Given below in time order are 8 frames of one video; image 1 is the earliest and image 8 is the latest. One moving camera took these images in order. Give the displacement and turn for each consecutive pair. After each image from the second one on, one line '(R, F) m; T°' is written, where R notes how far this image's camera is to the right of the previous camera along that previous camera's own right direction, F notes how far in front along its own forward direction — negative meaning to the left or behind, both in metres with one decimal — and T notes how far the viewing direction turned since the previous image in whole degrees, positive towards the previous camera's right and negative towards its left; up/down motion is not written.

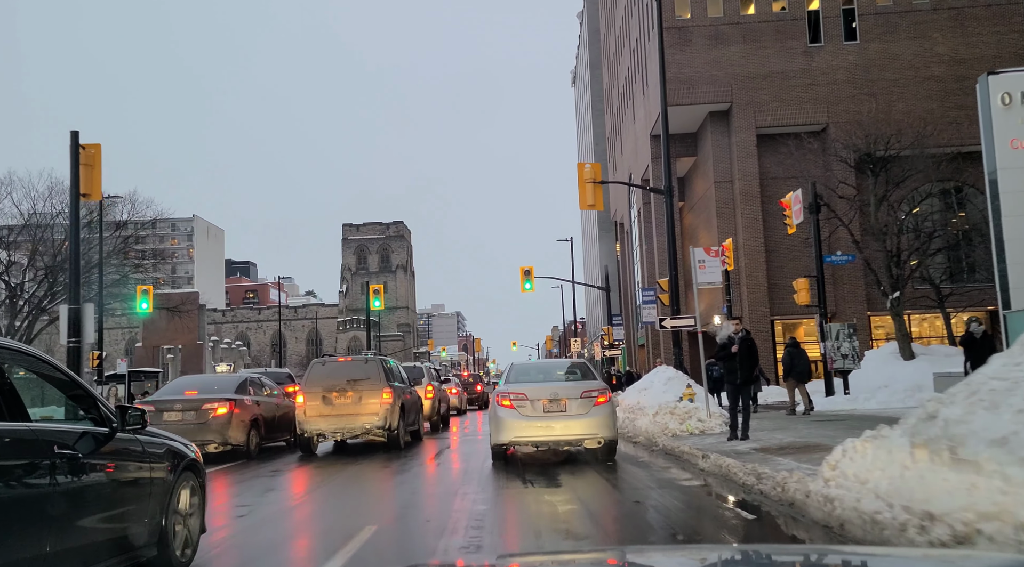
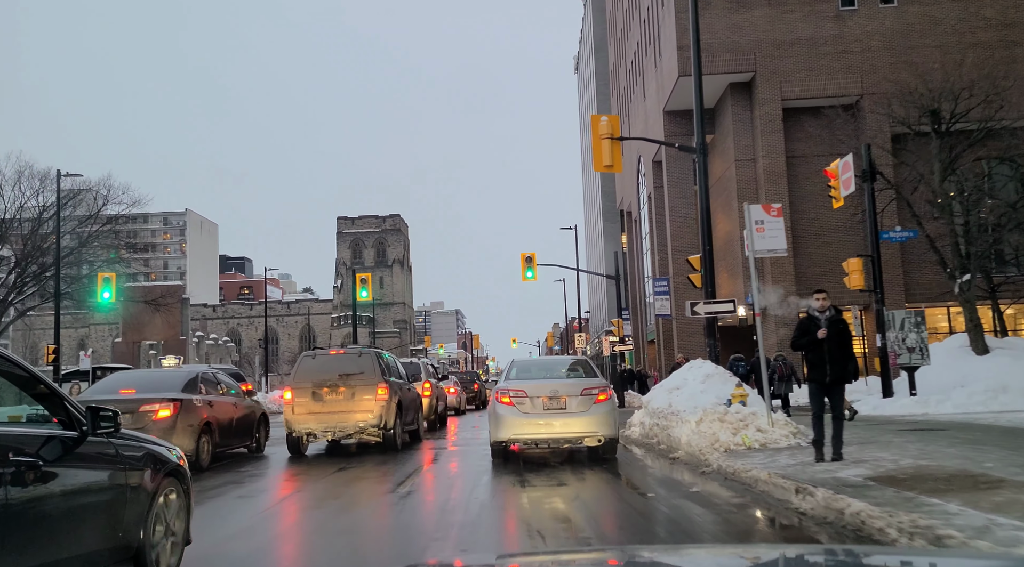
(0.0, +3.1) m; 0°
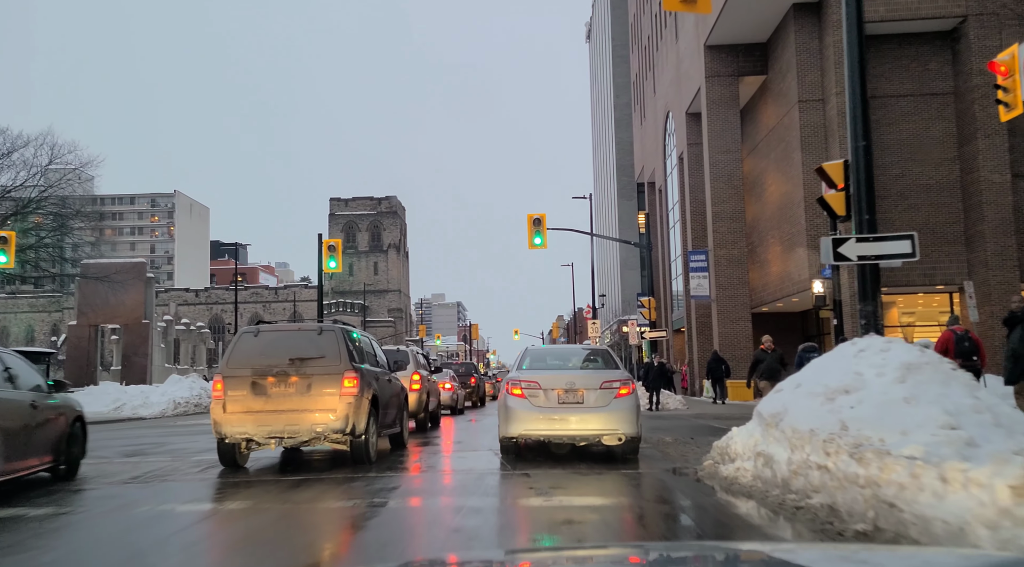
(0.0, +6.4) m; 0°
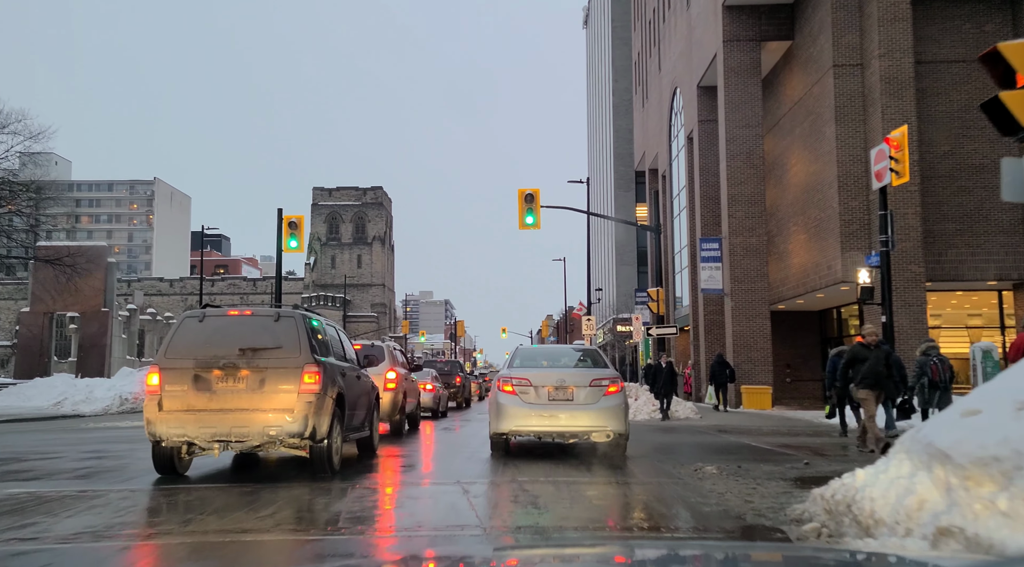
(+0.1, +3.4) m; +1°
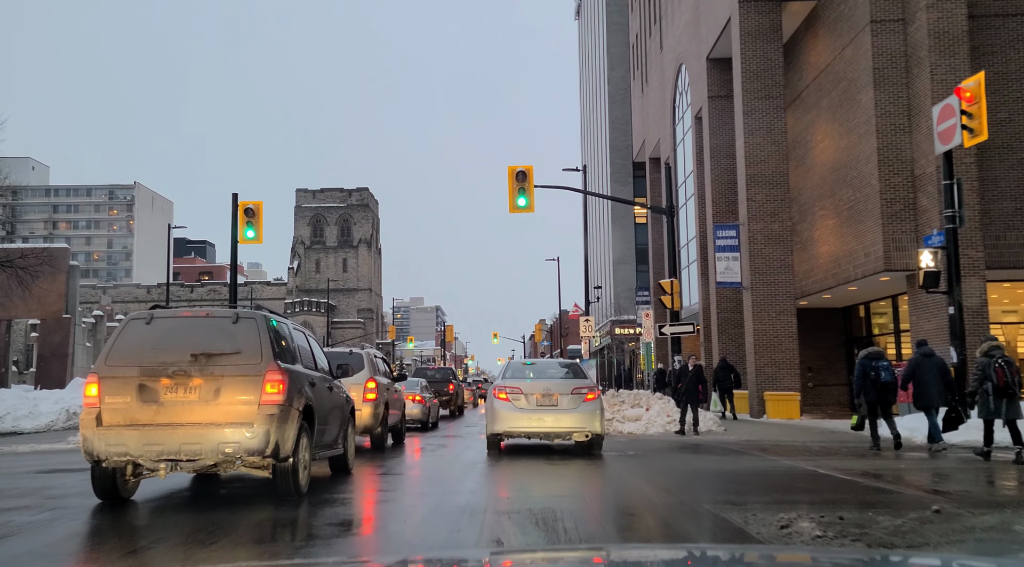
(0.0, +3.0) m; +1°
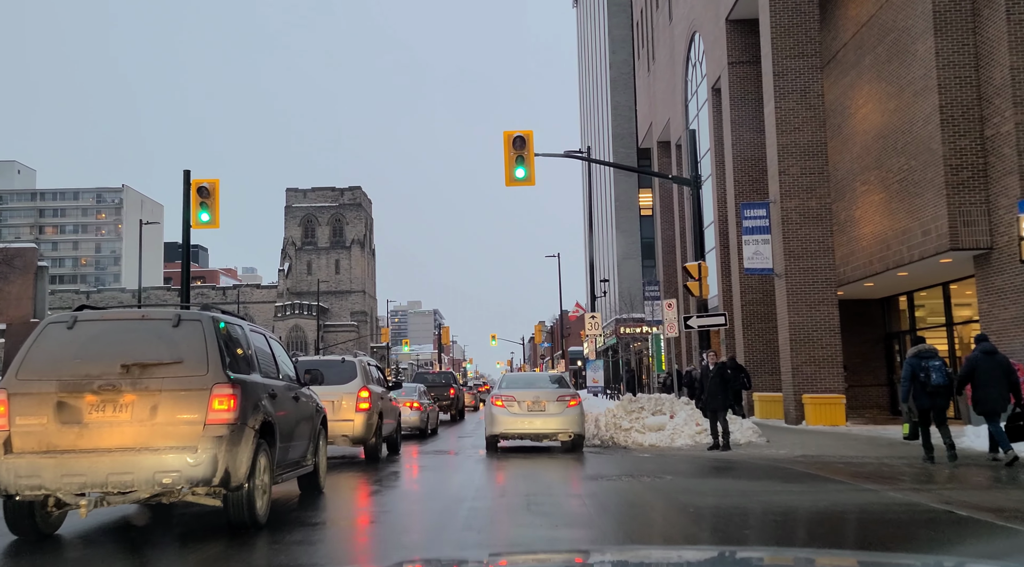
(0.0, +2.9) m; 0°
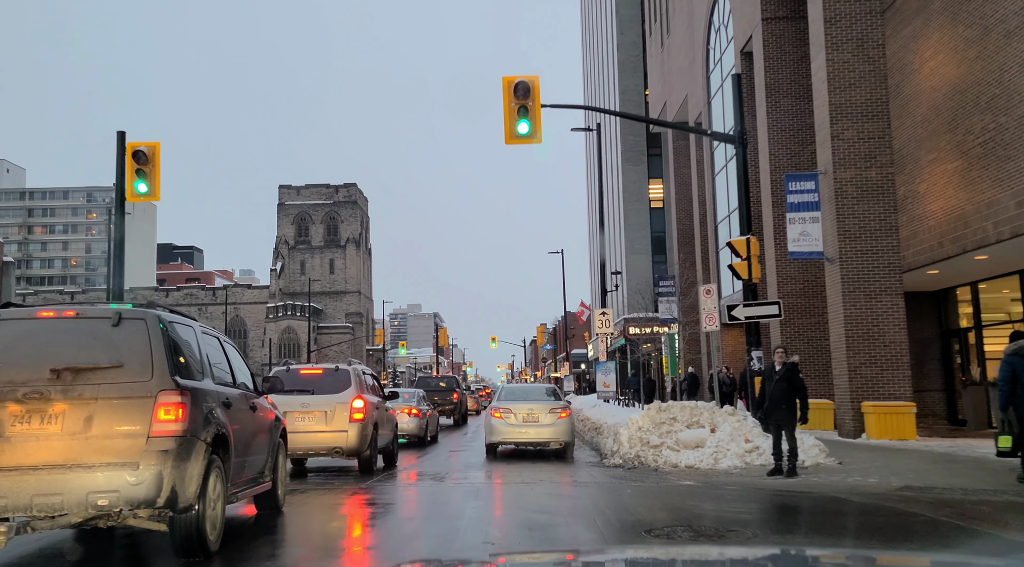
(0.0, +3.1) m; 0°
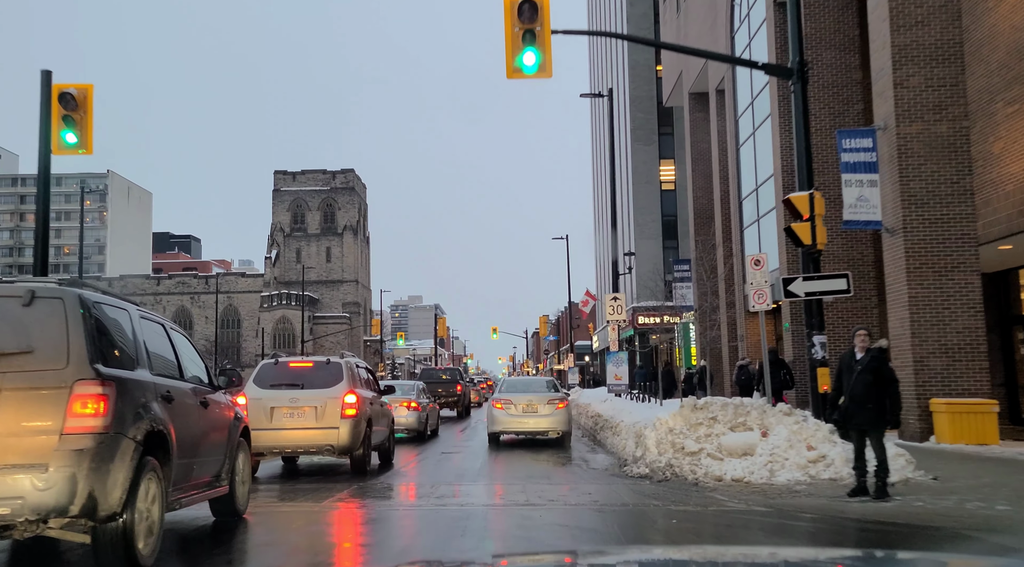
(0.0, +2.5) m; 0°
